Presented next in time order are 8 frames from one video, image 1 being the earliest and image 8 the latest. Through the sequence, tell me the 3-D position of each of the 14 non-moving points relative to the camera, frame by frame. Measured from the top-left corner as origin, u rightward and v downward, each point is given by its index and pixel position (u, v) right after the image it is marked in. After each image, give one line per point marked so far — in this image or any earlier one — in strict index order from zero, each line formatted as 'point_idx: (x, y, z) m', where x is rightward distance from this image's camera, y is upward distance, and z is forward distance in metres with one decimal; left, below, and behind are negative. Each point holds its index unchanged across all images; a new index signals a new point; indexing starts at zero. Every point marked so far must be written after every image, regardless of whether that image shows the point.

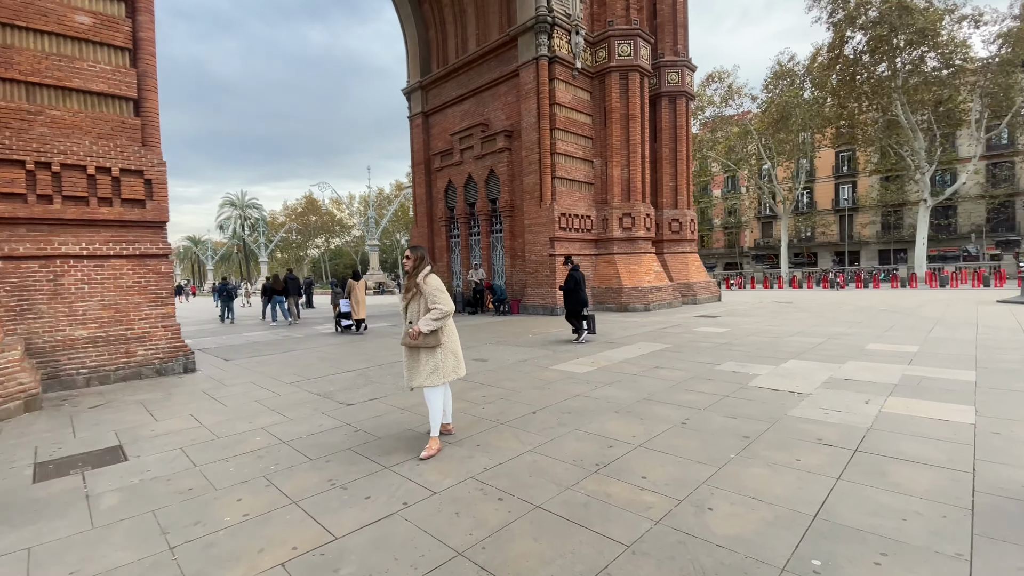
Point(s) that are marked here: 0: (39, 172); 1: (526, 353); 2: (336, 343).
0: (-7.5, +1.8, +7.6) m
1: (+0.3, -1.2, +8.7) m
2: (-4.4, -1.3, +11.8) m
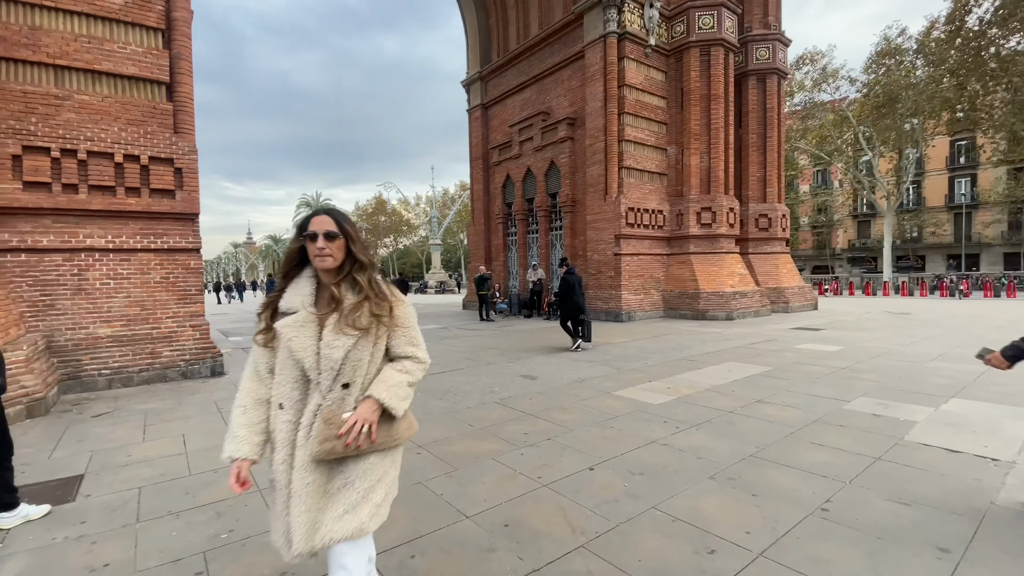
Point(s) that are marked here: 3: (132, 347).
0: (-6.7, +1.9, +7.1) m
1: (+1.1, -1.3, +7.2) m
2: (-3.1, -1.2, +10.8) m
3: (-5.9, -0.9, +7.5) m
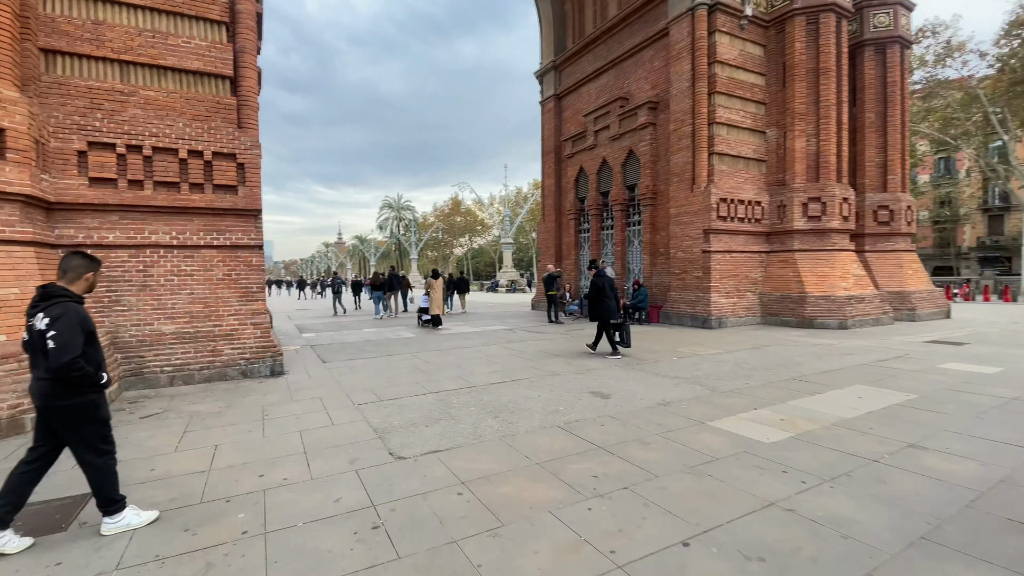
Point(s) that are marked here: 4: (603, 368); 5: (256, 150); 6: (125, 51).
0: (-5.7, +2.0, +7.1) m
1: (+2.0, -1.3, +6.0) m
2: (-1.6, -1.2, +10.3) m
3: (-4.9, -0.8, +7.4) m
4: (+1.4, -1.3, +7.3) m
5: (-4.2, +2.3, +7.9) m
6: (-5.8, +3.6, +7.2) m
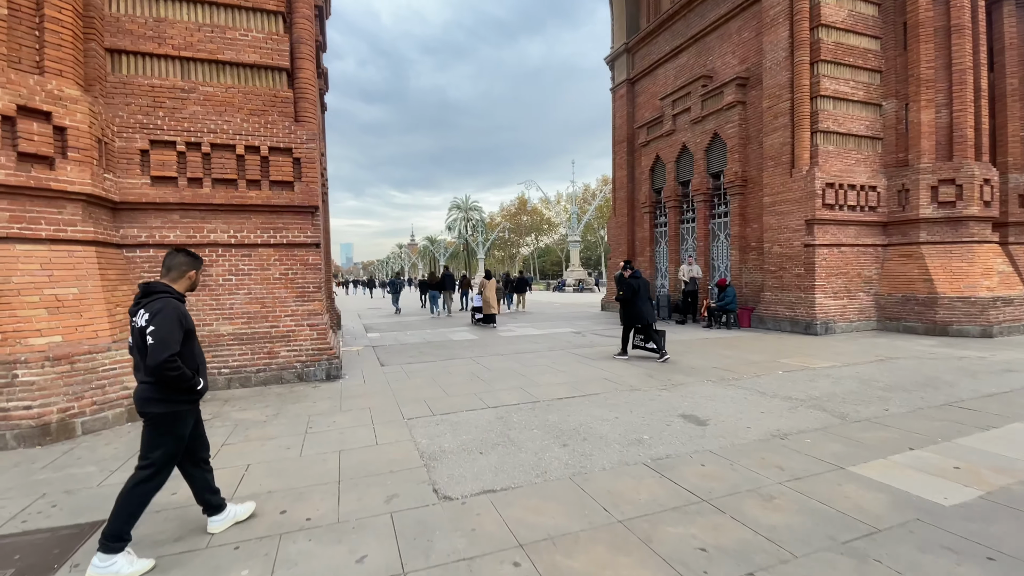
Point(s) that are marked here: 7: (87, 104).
0: (-4.7, +2.0, +7.0) m
1: (+2.7, -1.3, +4.8) m
2: (-0.2, -1.2, +9.5) m
3: (-3.9, -0.8, +7.1) m
4: (+2.3, -1.3, +6.2) m
5: (-3.2, +2.3, +7.5) m
6: (-4.8, +3.6, +7.1) m
7: (-5.3, +2.3, +6.0) m
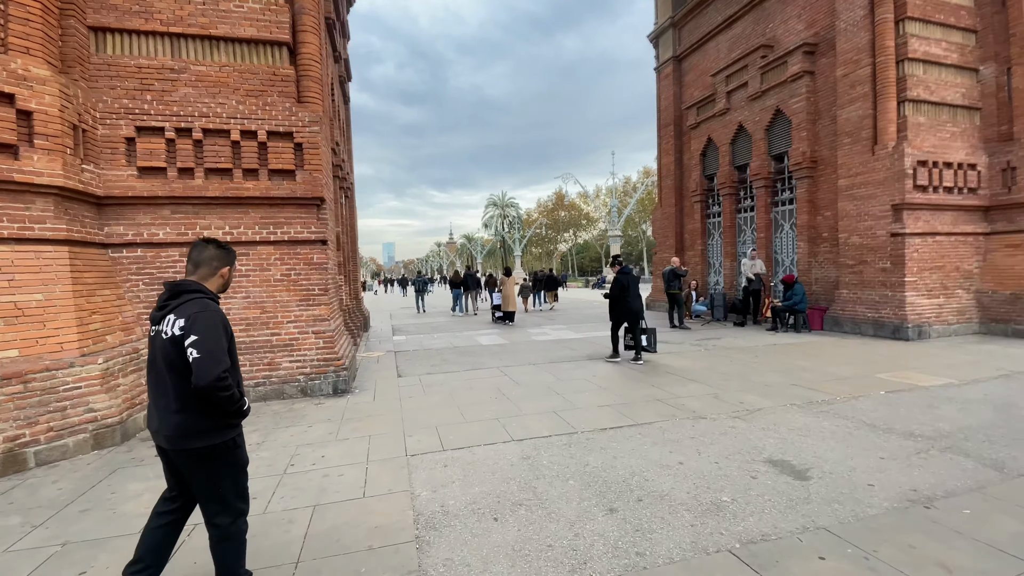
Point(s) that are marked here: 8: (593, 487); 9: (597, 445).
0: (-4.3, +1.9, +6.2) m
1: (+2.9, -1.3, +3.5) m
2: (+0.4, -1.2, +8.4) m
3: (-3.5, -0.9, +6.3) m
4: (+2.7, -1.3, +4.9) m
5: (-2.7, +2.2, +6.6) m
6: (-4.5, +3.5, +6.3) m
7: (-5.0, +2.2, +5.3) m
8: (+0.6, -1.4, +3.3) m
9: (+0.7, -1.3, +4.1) m
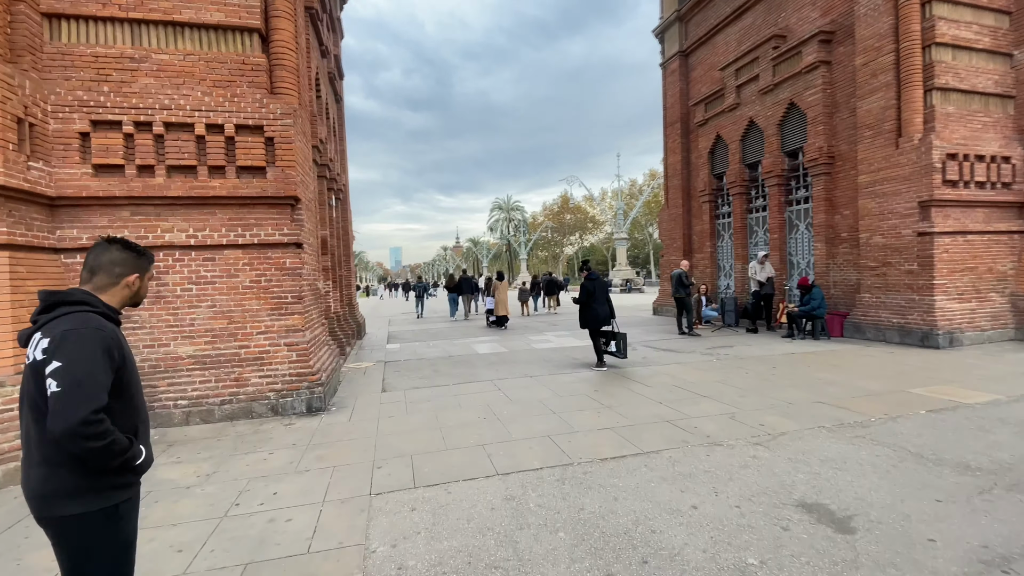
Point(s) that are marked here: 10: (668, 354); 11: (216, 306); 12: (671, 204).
0: (-4.5, +1.8, +5.7) m
1: (+2.8, -1.3, +2.8) m
2: (+0.3, -1.3, +7.8) m
3: (-3.6, -1.0, +5.7) m
4: (+2.5, -1.3, +4.3) m
5: (-2.9, +2.1, +6.1) m
6: (-4.6, +3.4, +5.8) m
7: (-5.2, +2.1, +4.8) m
8: (+0.4, -1.4, +2.7) m
9: (+0.6, -1.4, +3.5) m
10: (+2.8, -1.2, +8.7) m
11: (-3.6, -0.2, +5.8) m
12: (+5.3, +2.8, +15.8) m
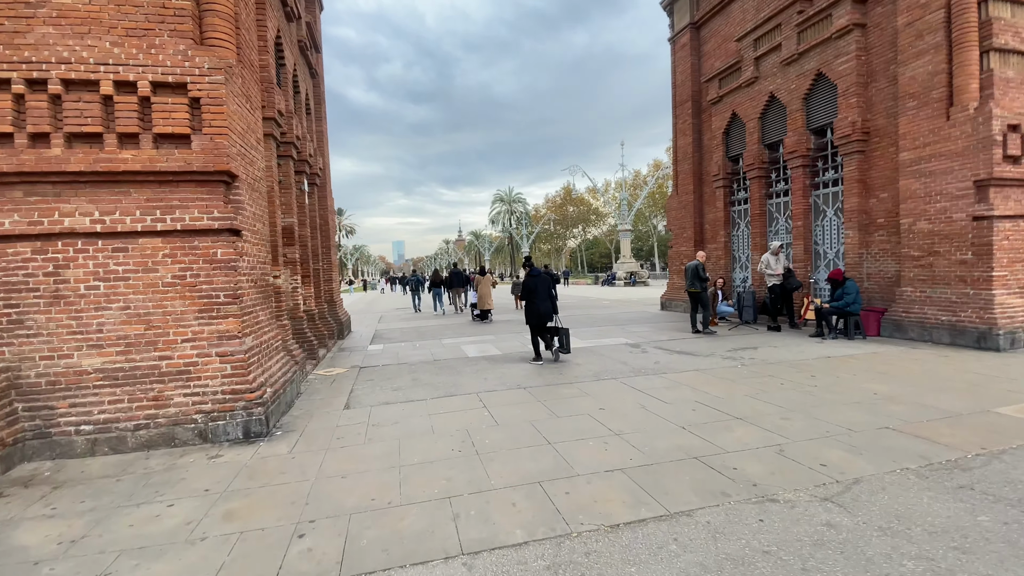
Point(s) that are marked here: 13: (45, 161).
0: (-4.6, +1.8, +4.6) m
1: (+2.6, -1.3, +1.7) m
2: (+0.2, -1.2, +6.7) m
3: (-3.7, -1.0, +4.6) m
4: (+2.4, -1.3, +3.1) m
5: (-3.0, +2.2, +5.0) m
6: (-4.7, +3.4, +4.6) m
7: (-5.3, +2.2, +3.6) m
8: (+0.3, -1.4, +1.6) m
9: (+0.4, -1.4, +2.3) m
10: (+2.7, -1.1, +7.6) m
11: (-3.8, -0.2, +4.7) m
12: (+5.2, +3.0, +14.6) m
13: (-4.5, +1.2, +4.6) m
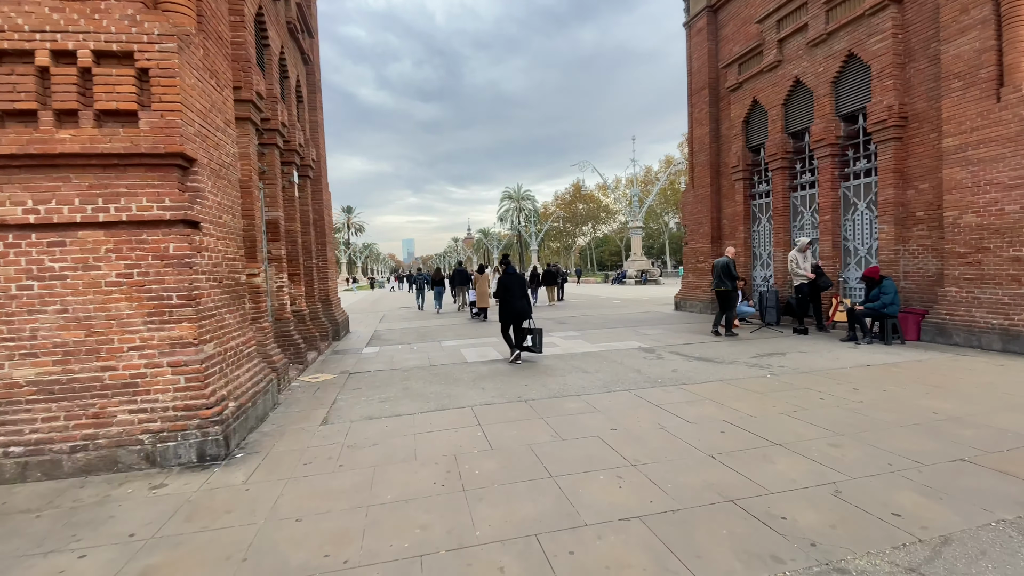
0: (-4.6, +1.8, +4.0) m
1: (+2.6, -1.3, +0.9) m
2: (+0.2, -1.2, +6.0) m
3: (-3.7, -1.0, +4.0) m
4: (+2.3, -1.3, +2.4) m
5: (-3.0, +2.2, +4.3) m
6: (-4.8, +3.4, +4.0) m
7: (-5.4, +2.2, +3.0) m
8: (+0.2, -1.5, +0.9) m
9: (+0.4, -1.4, +1.7) m
10: (+2.7, -1.1, +6.9) m
11: (-3.8, -0.2, +4.1) m
12: (+5.3, +3.0, +13.8) m
13: (-4.5, +1.2, +4.0) m
